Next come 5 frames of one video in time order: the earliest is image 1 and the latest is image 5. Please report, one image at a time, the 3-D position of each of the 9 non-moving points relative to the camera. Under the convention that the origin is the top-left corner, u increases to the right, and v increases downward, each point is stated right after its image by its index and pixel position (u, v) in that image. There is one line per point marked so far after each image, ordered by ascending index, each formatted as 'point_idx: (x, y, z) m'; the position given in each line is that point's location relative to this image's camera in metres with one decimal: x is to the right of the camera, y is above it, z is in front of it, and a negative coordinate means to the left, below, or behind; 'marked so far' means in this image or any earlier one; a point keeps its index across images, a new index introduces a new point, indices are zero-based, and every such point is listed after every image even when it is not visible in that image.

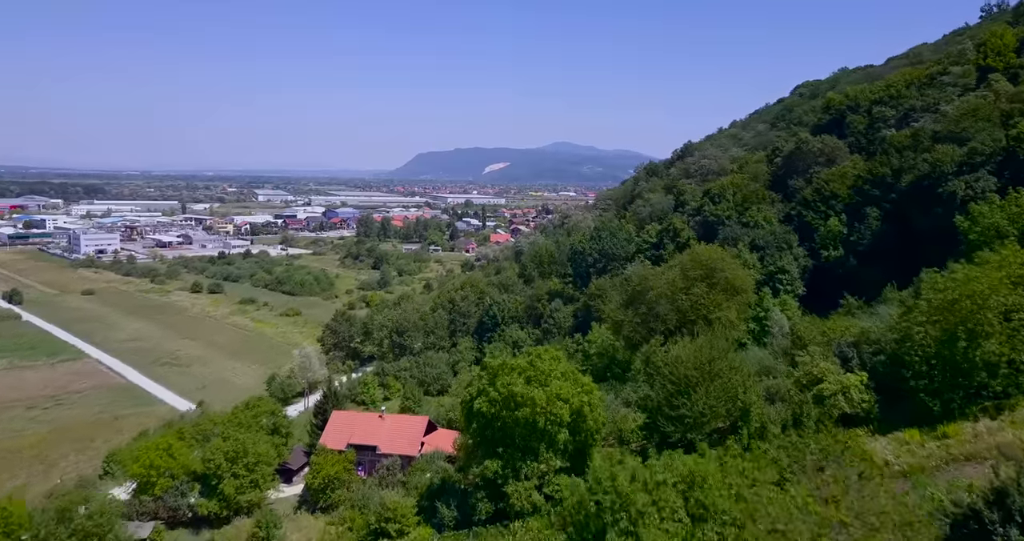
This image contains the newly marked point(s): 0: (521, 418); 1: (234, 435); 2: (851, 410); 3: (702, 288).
0: (+0.1, -2.1, +11.1) m
1: (-5.1, -3.1, +14.7) m
2: (+4.5, -1.9, +10.5) m
3: (+3.7, -0.3, +15.4) m
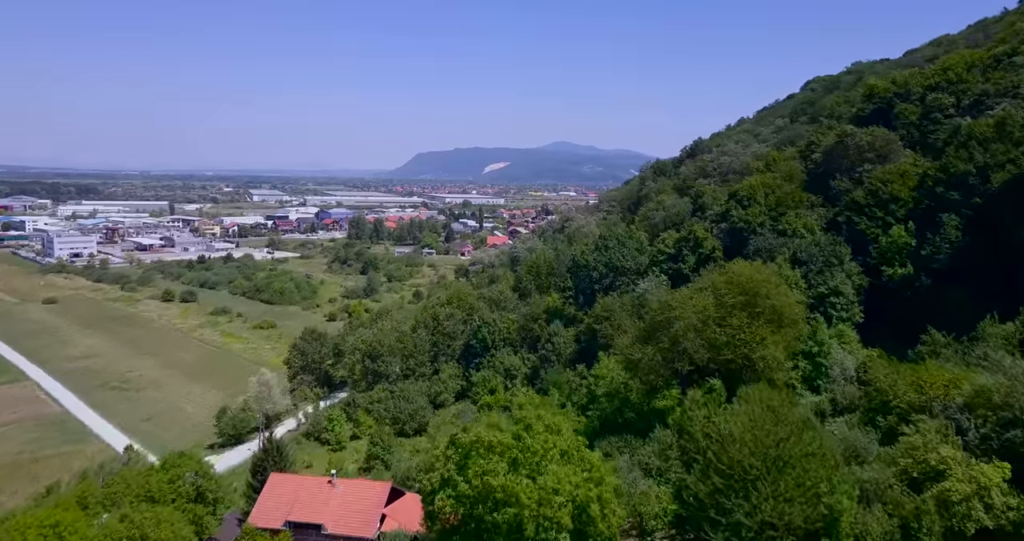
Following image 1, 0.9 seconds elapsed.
0: (-0.1, -2.5, +7.8) m
1: (-5.4, -3.4, +11.3) m
2: (+4.3, -2.3, +7.1) m
3: (+3.5, -0.7, +12.0) m
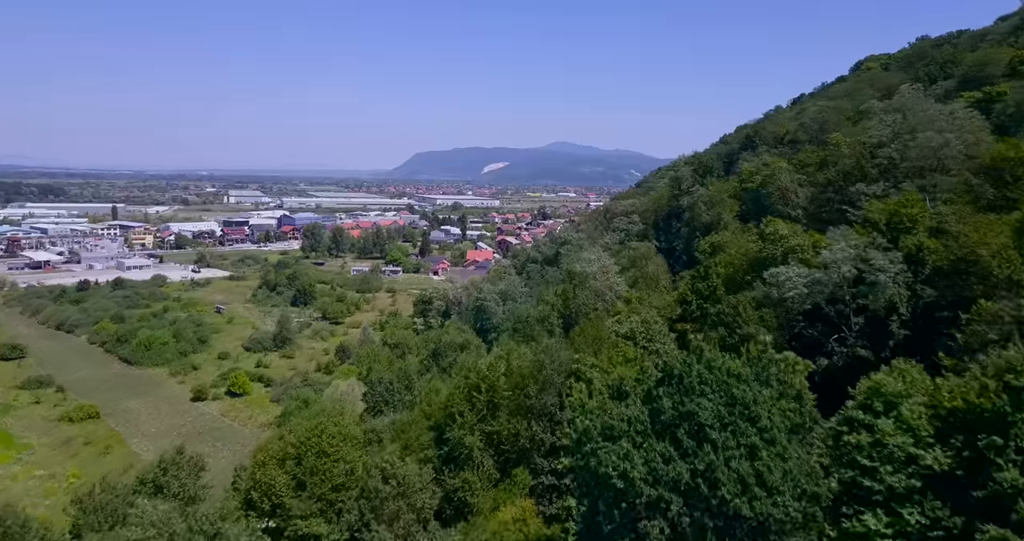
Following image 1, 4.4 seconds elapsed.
0: (-1.1, -4.1, -5.7) m
1: (-6.4, -5.0, -2.2) m
2: (+3.3, -3.9, -6.4) m
3: (+2.4, -2.3, -1.5) m
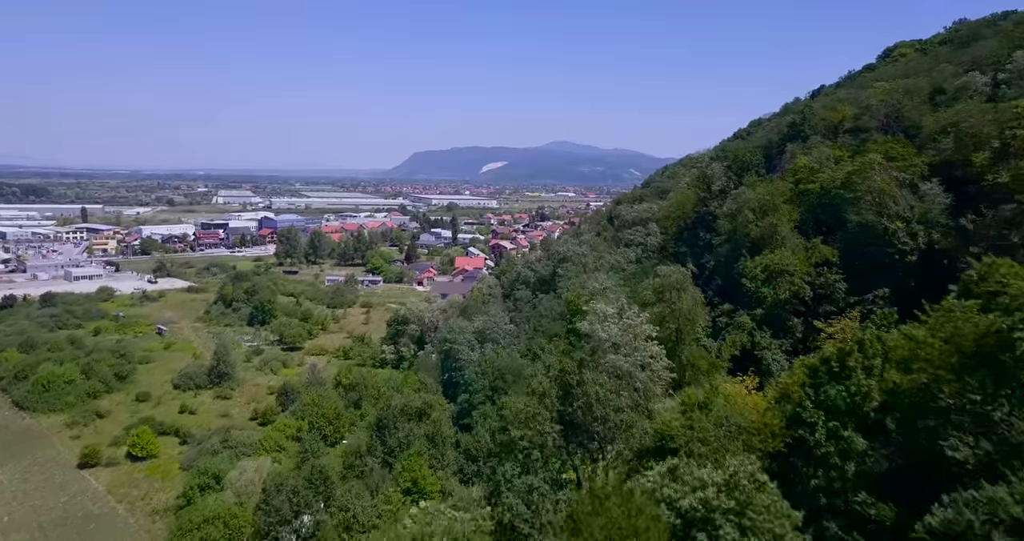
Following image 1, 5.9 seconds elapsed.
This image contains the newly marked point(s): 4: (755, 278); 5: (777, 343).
0: (-1.5, -4.7, -11.4) m
1: (-6.8, -5.7, -7.9) m
2: (+2.9, -4.5, -12.1) m
3: (+2.1, -3.0, -7.2) m
4: (+4.7, -0.2, +15.4) m
5: (+4.7, -1.3, +14.1) m
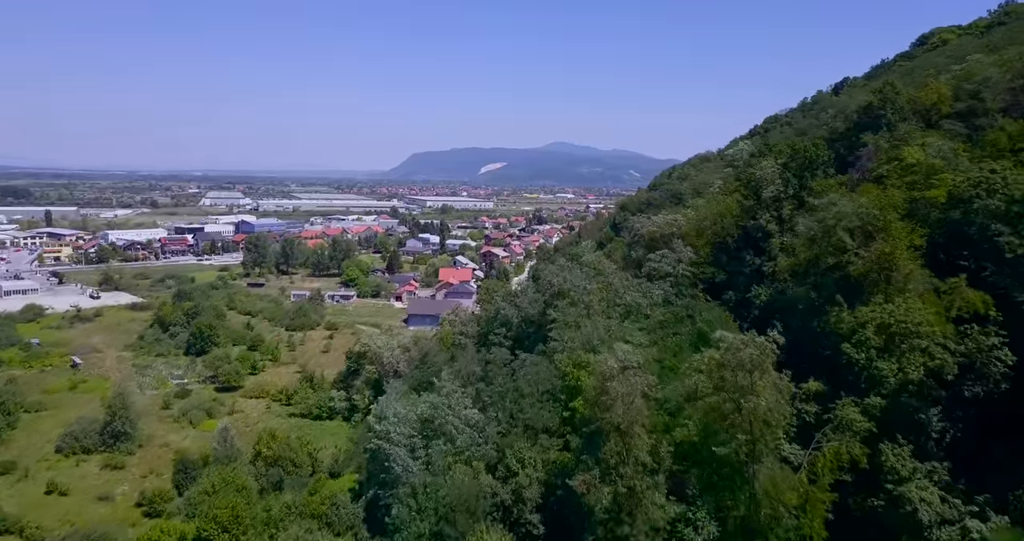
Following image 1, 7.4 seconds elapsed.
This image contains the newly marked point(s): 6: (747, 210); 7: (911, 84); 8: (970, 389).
0: (-2.0, -5.4, -17.2) m
1: (-7.2, -6.4, -13.7) m
2: (+2.4, -5.2, -17.9) m
3: (+1.6, -3.7, -13.0) m
4: (+4.2, -0.9, +9.6) m
5: (+4.2, -2.0, +8.3) m
6: (+4.5, +1.2, +15.5) m
7: (+9.2, +4.2, +18.0) m
8: (+5.2, -1.3, +8.8) m
